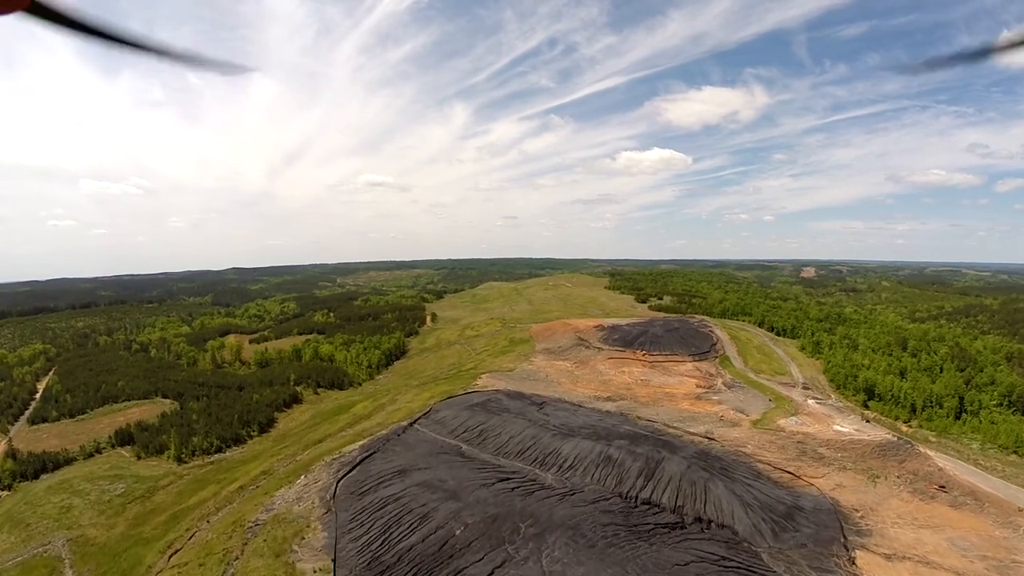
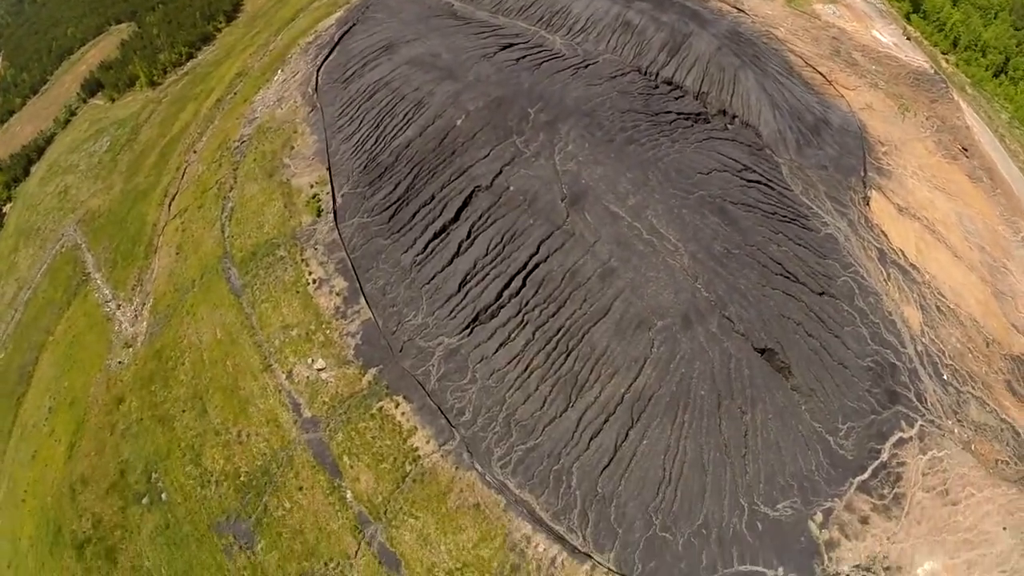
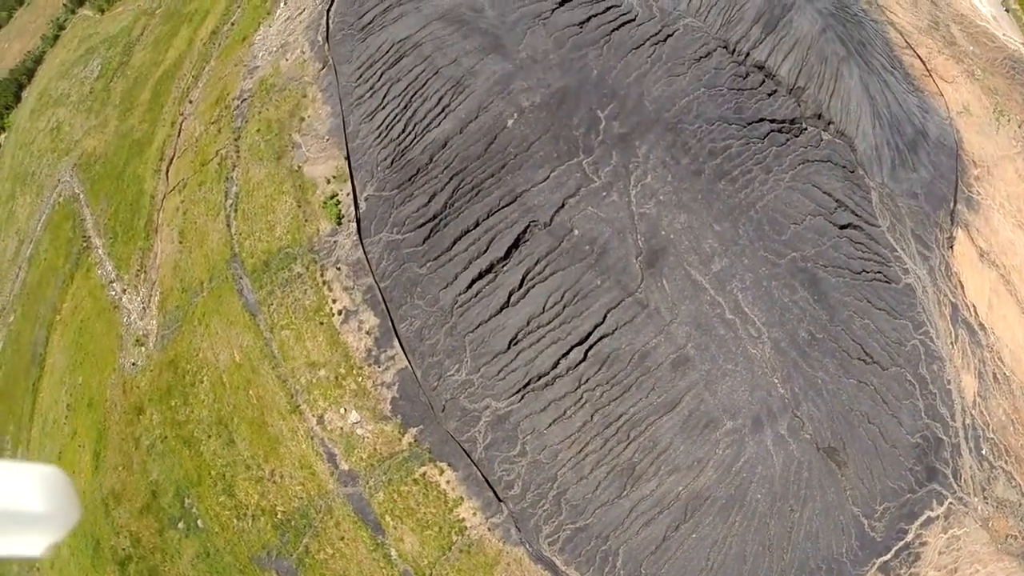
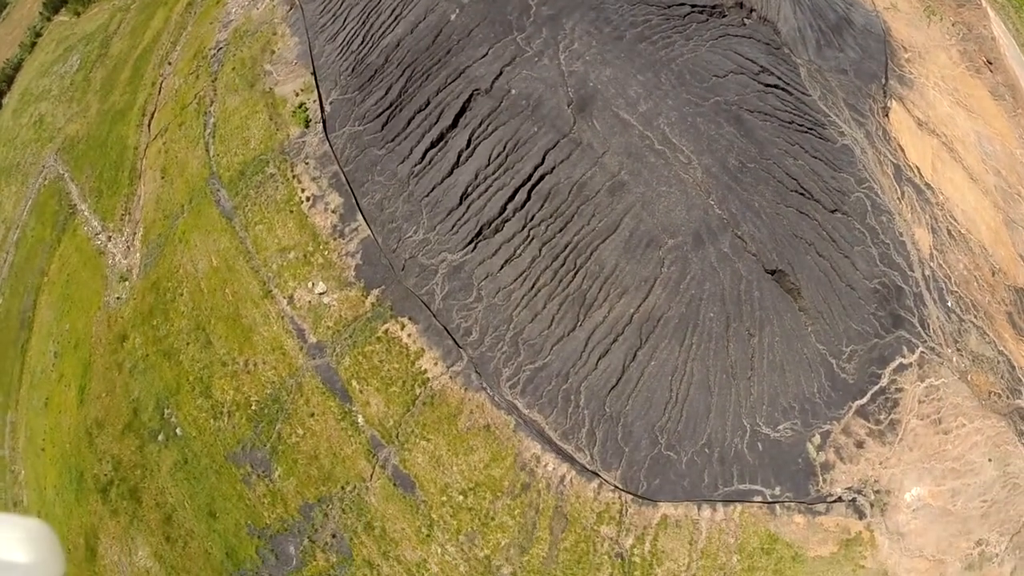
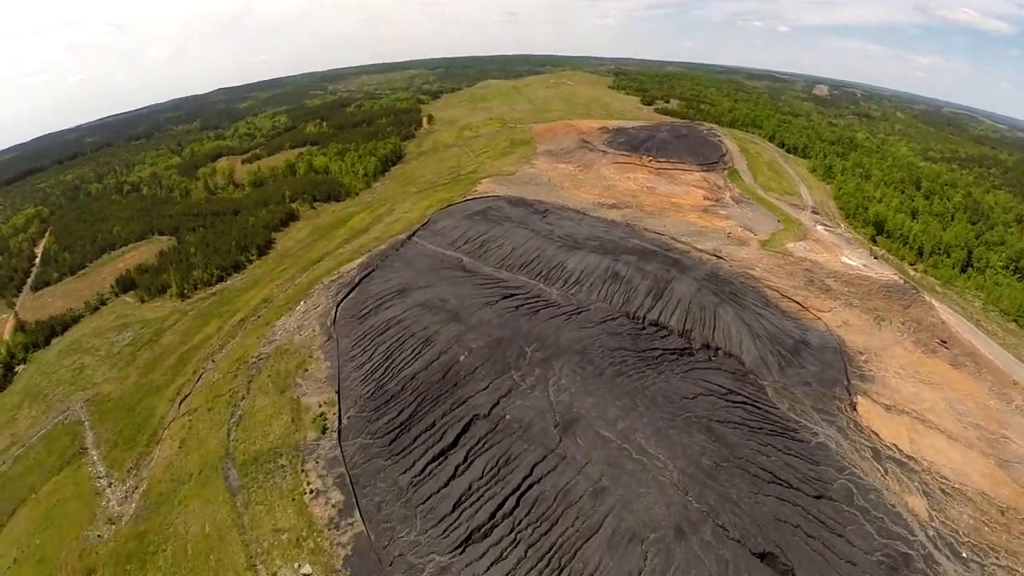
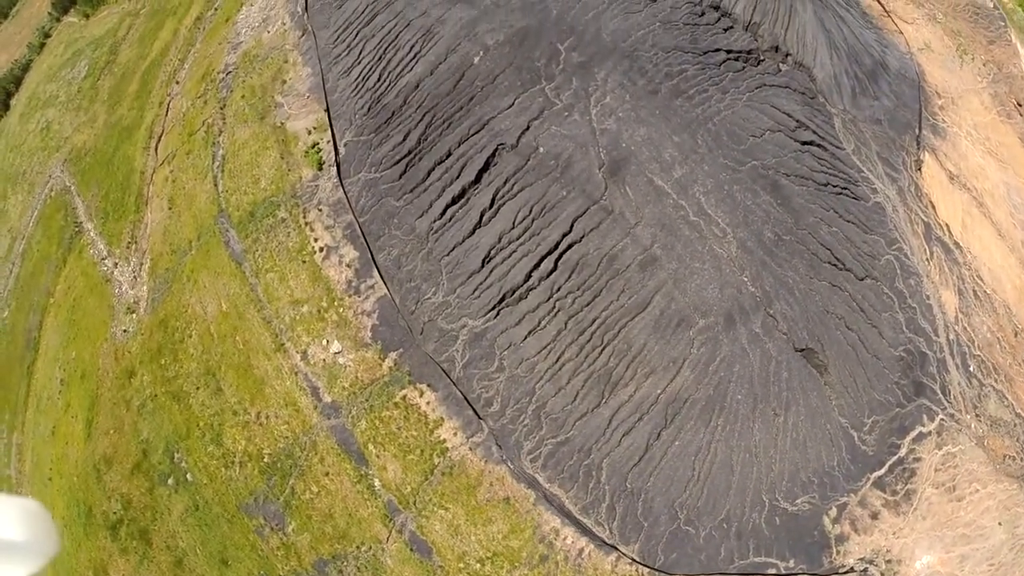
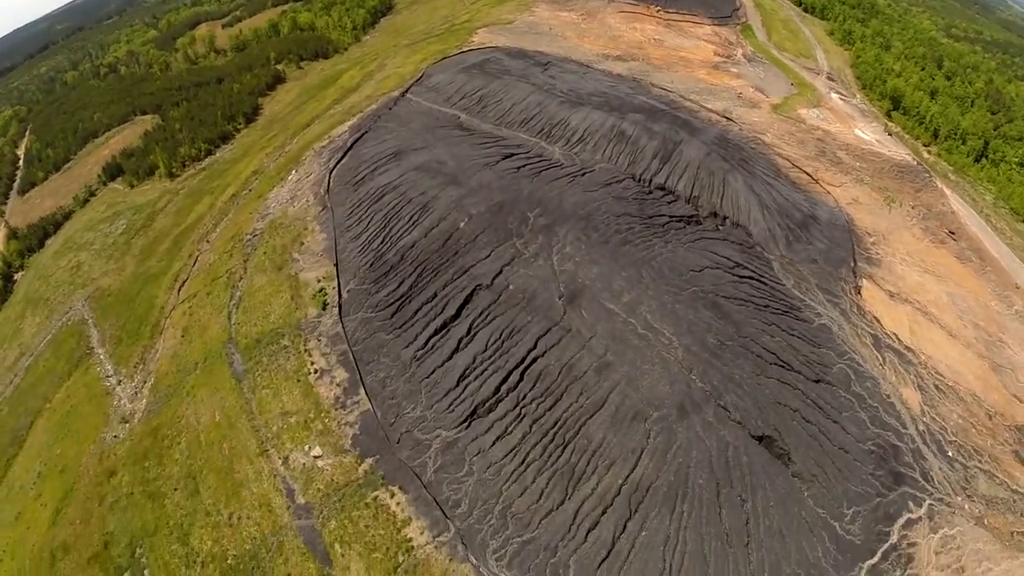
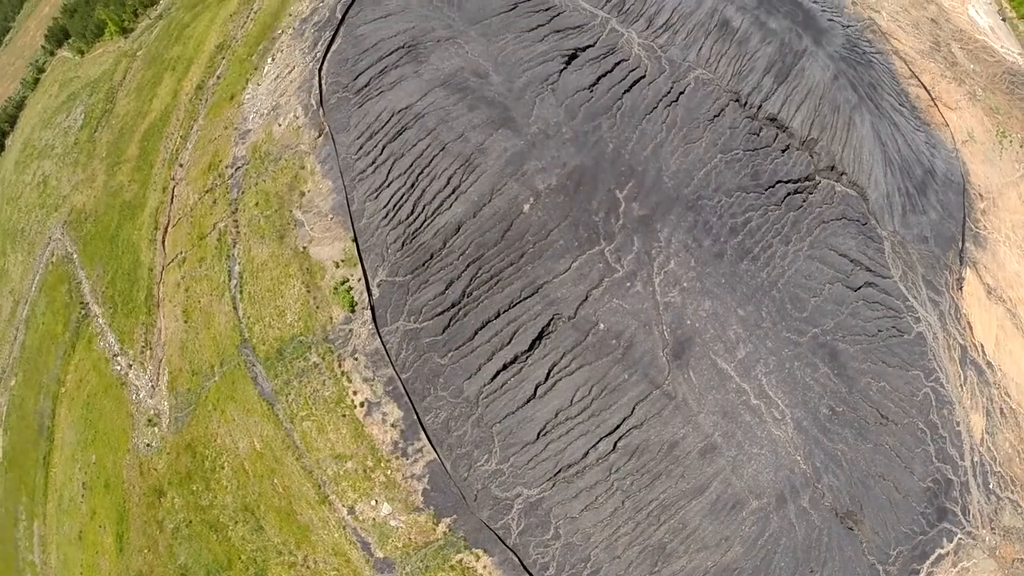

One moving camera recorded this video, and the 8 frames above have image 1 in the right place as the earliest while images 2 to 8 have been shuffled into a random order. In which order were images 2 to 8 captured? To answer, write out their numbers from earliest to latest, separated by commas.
5, 7, 2, 4, 6, 3, 8
